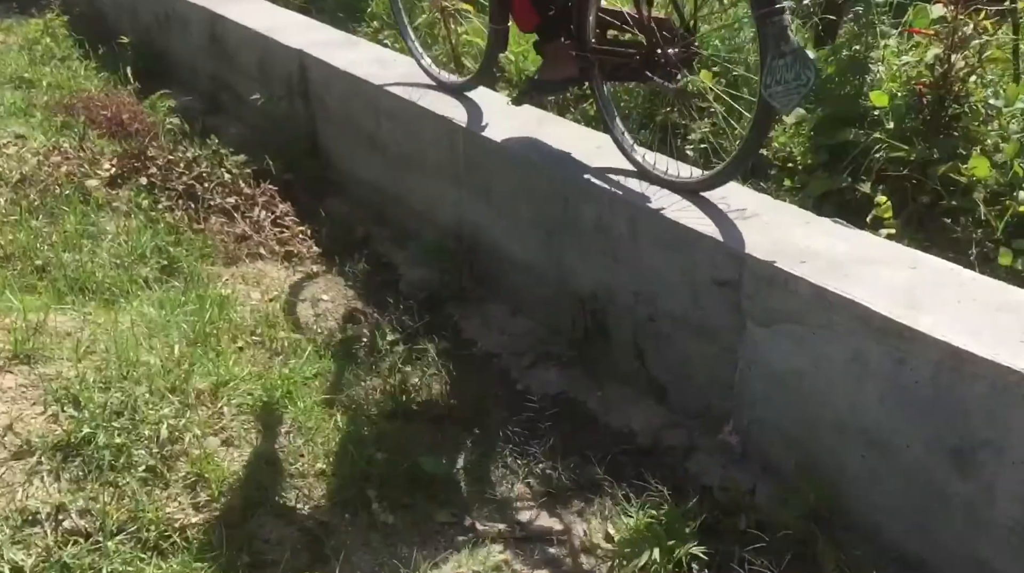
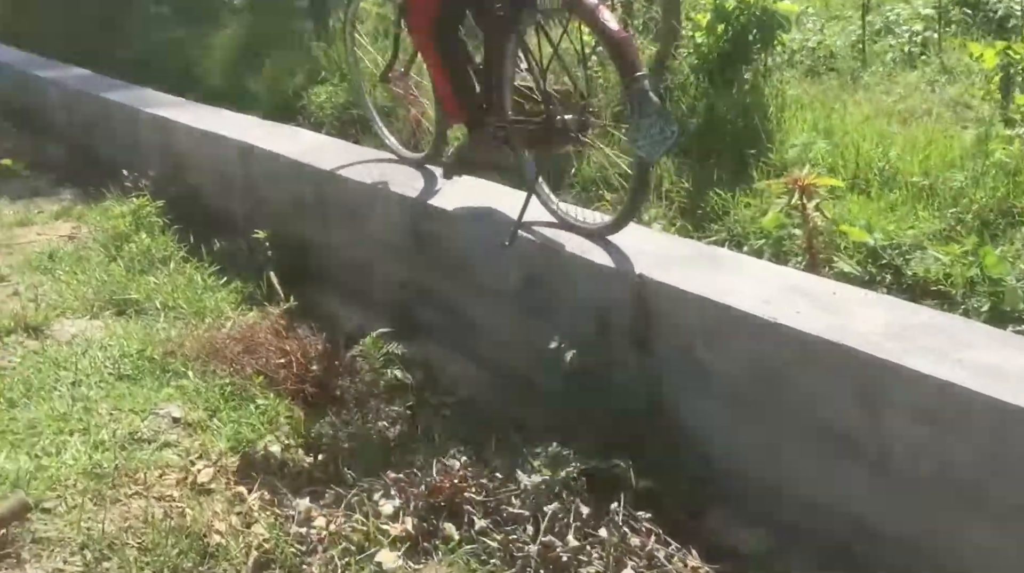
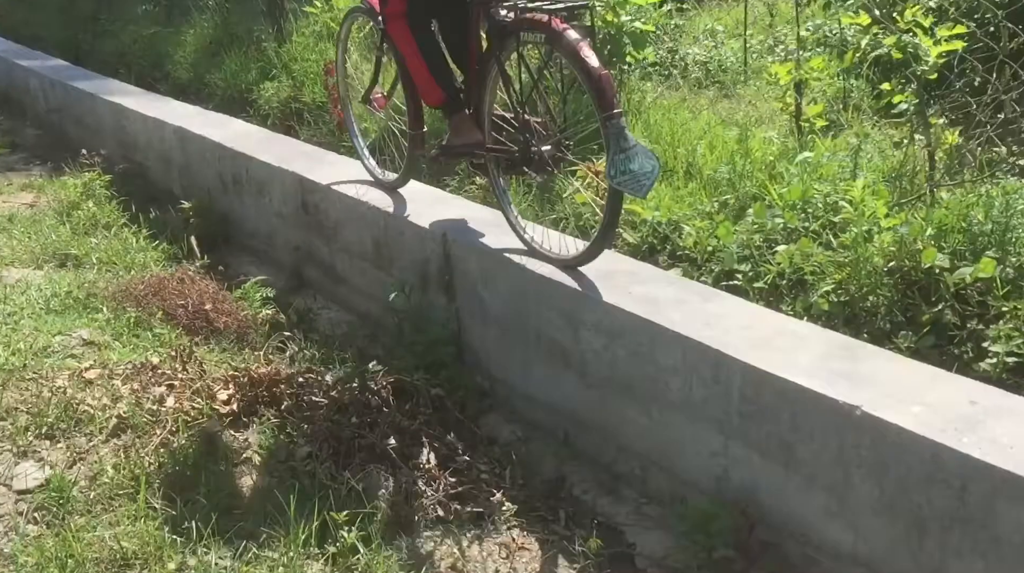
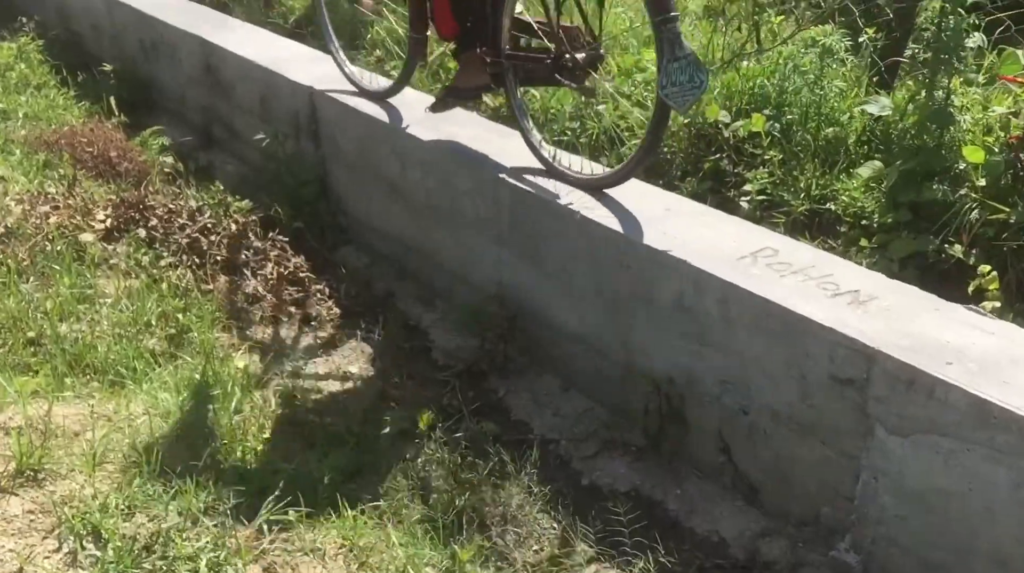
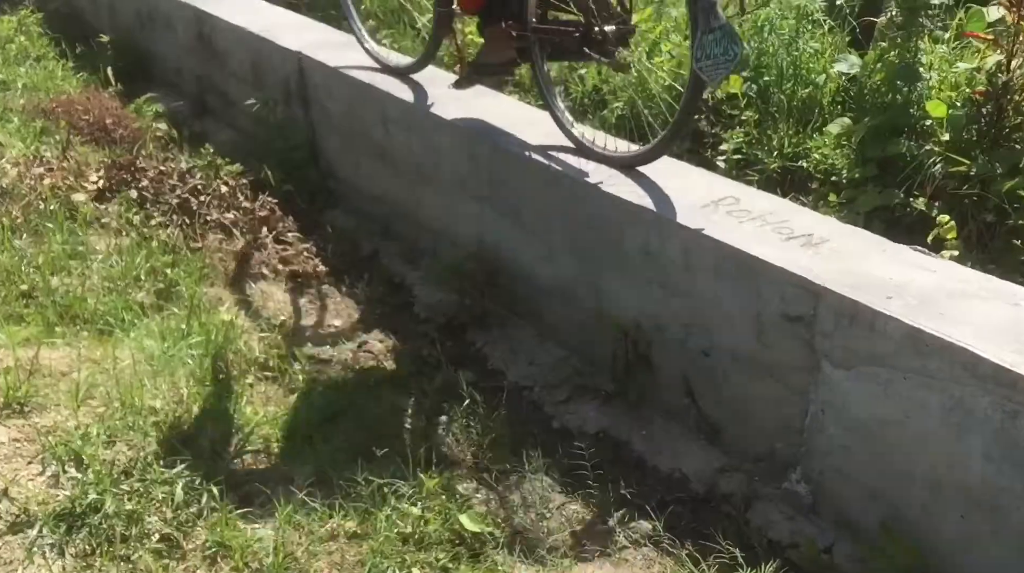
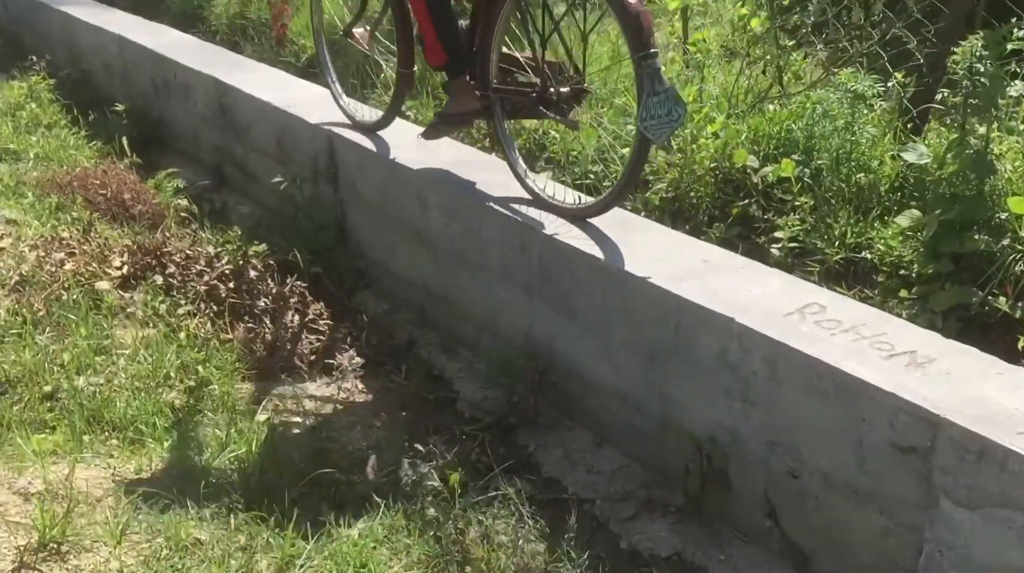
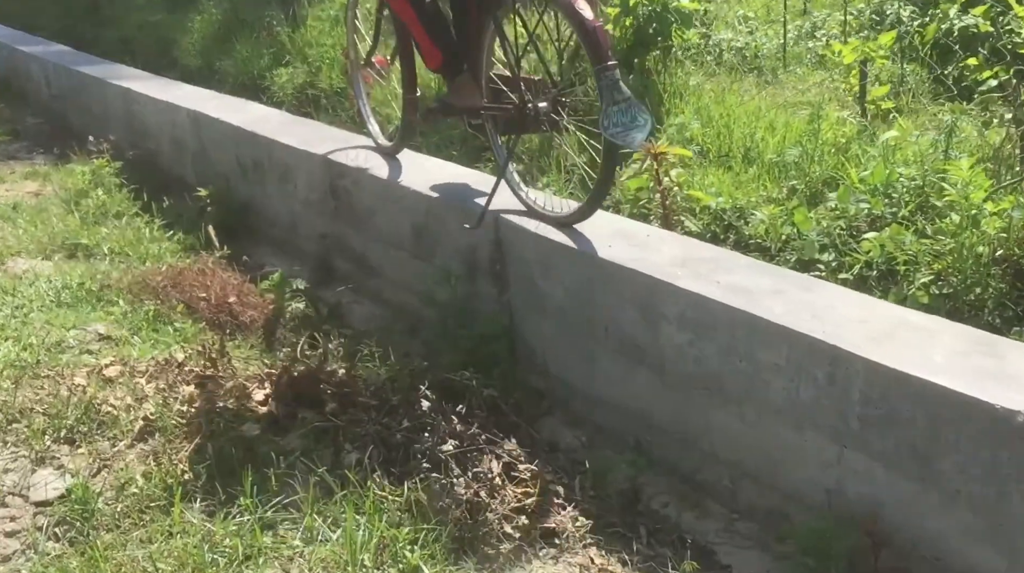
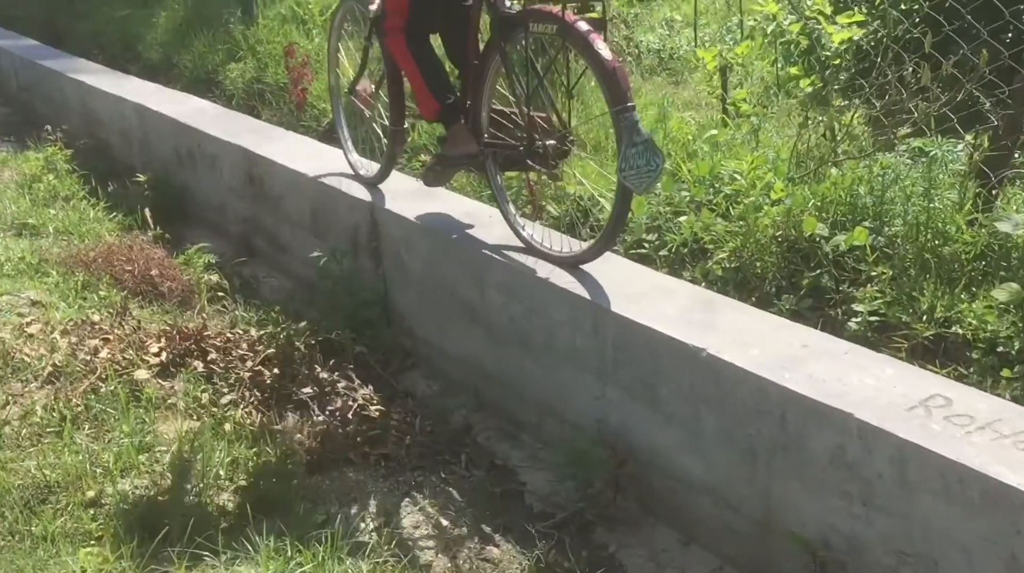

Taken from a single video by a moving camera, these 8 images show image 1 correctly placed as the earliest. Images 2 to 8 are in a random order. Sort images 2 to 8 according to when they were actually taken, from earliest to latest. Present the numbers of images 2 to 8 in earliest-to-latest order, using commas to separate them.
5, 4, 6, 8, 3, 7, 2
